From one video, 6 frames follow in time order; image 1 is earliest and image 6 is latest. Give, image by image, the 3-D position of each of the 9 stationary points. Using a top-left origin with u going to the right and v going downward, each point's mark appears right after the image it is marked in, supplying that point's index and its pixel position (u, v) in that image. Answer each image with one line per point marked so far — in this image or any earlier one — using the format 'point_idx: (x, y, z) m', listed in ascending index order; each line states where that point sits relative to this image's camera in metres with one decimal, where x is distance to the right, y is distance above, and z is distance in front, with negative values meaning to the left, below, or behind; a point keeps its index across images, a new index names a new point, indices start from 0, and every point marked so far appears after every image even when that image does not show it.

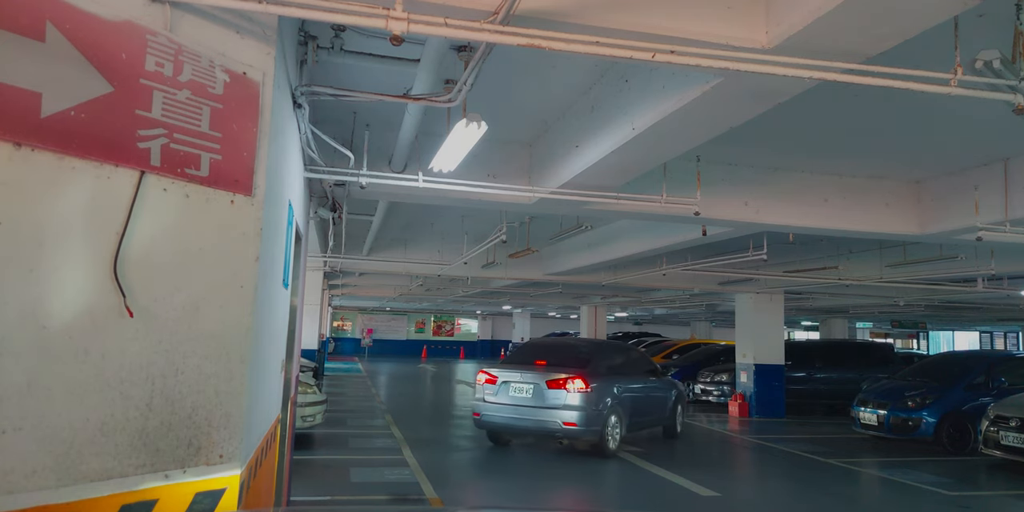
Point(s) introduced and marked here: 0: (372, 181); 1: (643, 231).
0: (-1.1, +0.6, +5.3) m
1: (+1.7, +0.3, +9.3) m
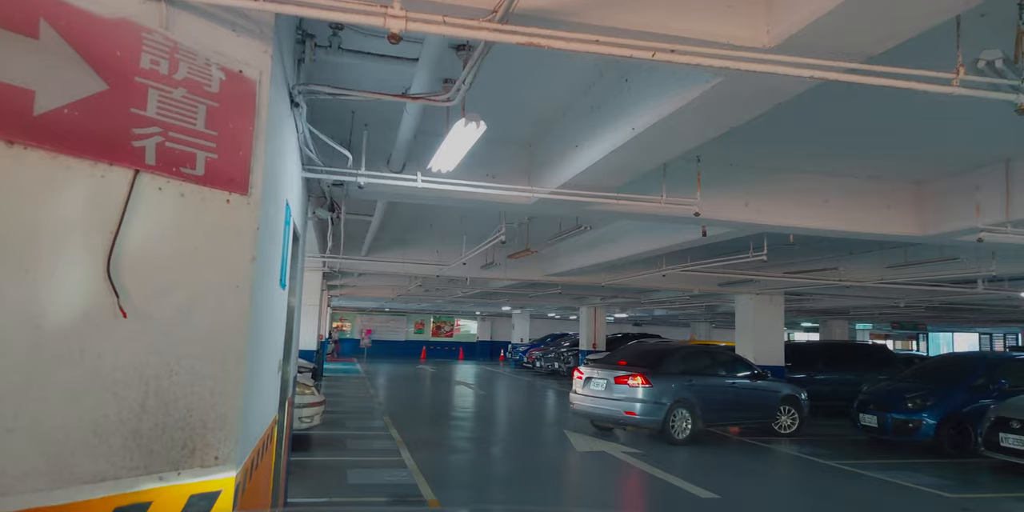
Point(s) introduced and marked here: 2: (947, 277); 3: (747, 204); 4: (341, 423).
0: (-1.1, +0.6, +5.2) m
1: (+1.7, +0.3, +9.2) m
2: (+6.2, -0.3, +9.6) m
3: (+2.3, +0.5, +6.6) m
4: (-2.9, -2.8, +11.5) m
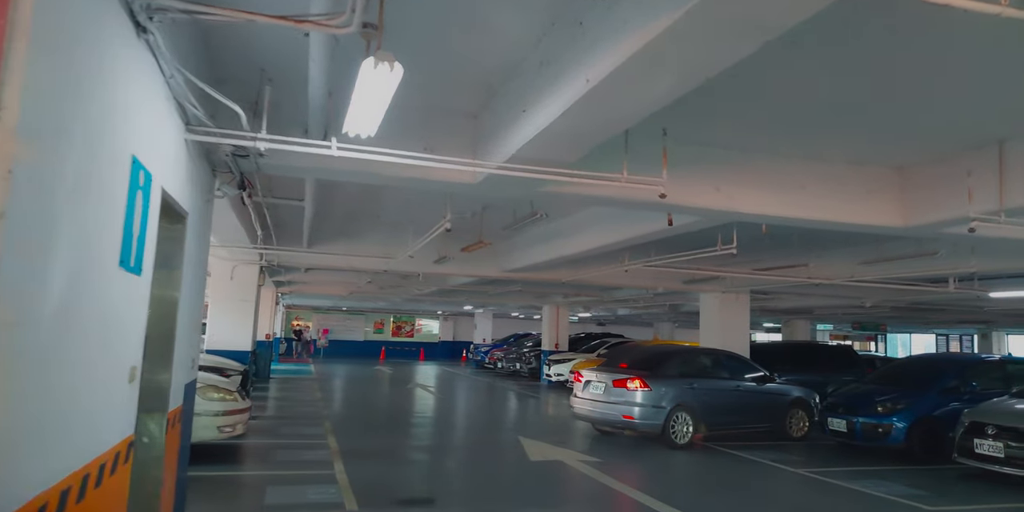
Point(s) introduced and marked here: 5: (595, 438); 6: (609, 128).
0: (-1.5, +0.7, +4.4) m
1: (+1.1, +0.4, +8.5) m
2: (+5.5, -0.2, +9.1) m
3: (+1.8, +0.6, +5.9) m
4: (-3.7, -2.7, +10.6) m
5: (+1.3, -2.8, +10.5) m
6: (+0.6, +0.8, +4.0) m
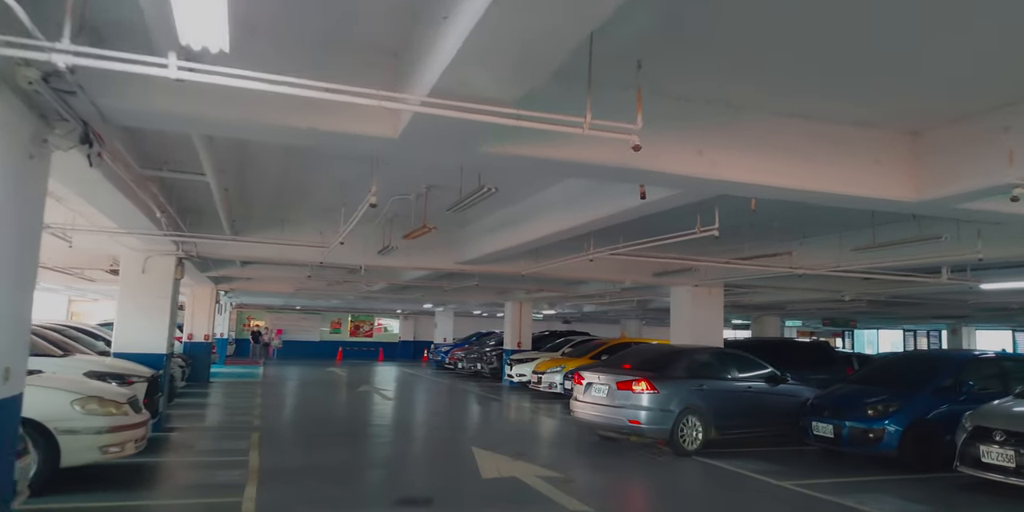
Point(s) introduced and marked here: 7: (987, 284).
0: (-1.9, +0.8, +3.1) m
1: (+0.5, +0.6, +7.4) m
2: (+4.9, -0.1, +8.2) m
3: (+1.4, +0.7, +4.8) m
4: (-4.4, -2.6, +9.2) m
5: (+0.7, -2.6, +9.4) m
6: (+0.2, +0.9, +2.9) m
7: (+6.9, -0.4, +9.9) m
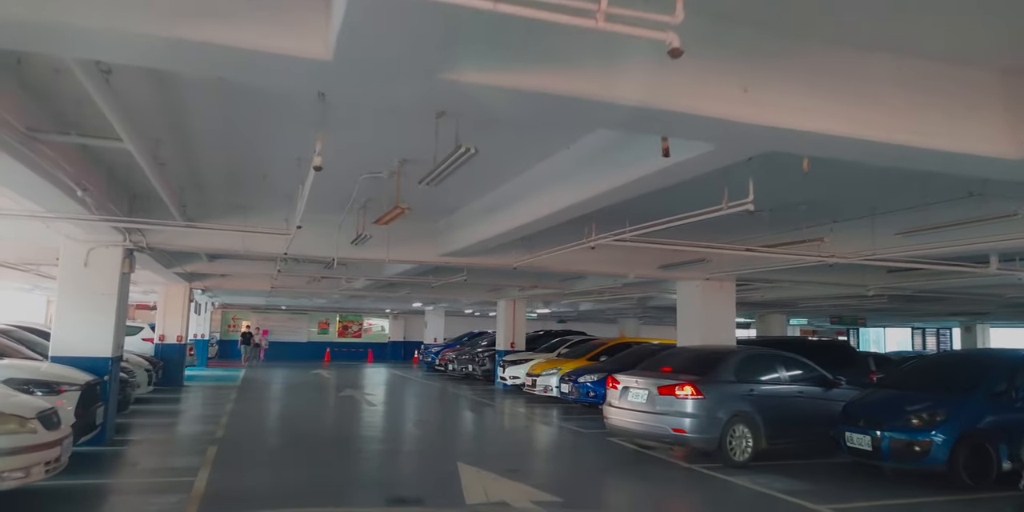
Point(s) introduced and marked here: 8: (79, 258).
0: (-2.0, +1.0, +2.0) m
1: (+0.4, +0.7, +6.2) m
2: (+4.8, +0.1, +7.1) m
3: (+1.3, +0.9, +3.7) m
4: (-4.5, -2.4, +8.0) m
5: (+0.6, -2.5, +8.2) m
6: (+0.2, +1.1, +1.7) m
7: (+6.8, -0.2, +8.8) m
8: (-5.7, 0.0, +9.0) m
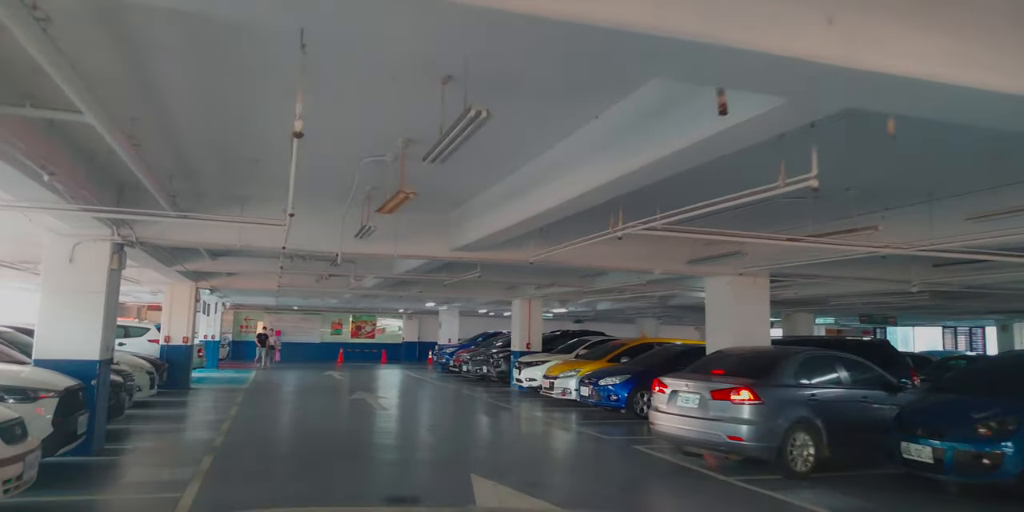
0: (-1.9, +1.1, +1.3) m
1: (+0.6, +0.8, +5.5) m
2: (+5.0, +0.2, +6.2) m
3: (+1.4, +1.0, +2.9) m
4: (-4.3, -2.4, +7.4) m
5: (+0.8, -2.4, +7.5) m
6: (+0.2, +1.1, +1.0) m
7: (+7.0, -0.1, +7.9) m
8: (-5.5, 0.0, +8.4) m
